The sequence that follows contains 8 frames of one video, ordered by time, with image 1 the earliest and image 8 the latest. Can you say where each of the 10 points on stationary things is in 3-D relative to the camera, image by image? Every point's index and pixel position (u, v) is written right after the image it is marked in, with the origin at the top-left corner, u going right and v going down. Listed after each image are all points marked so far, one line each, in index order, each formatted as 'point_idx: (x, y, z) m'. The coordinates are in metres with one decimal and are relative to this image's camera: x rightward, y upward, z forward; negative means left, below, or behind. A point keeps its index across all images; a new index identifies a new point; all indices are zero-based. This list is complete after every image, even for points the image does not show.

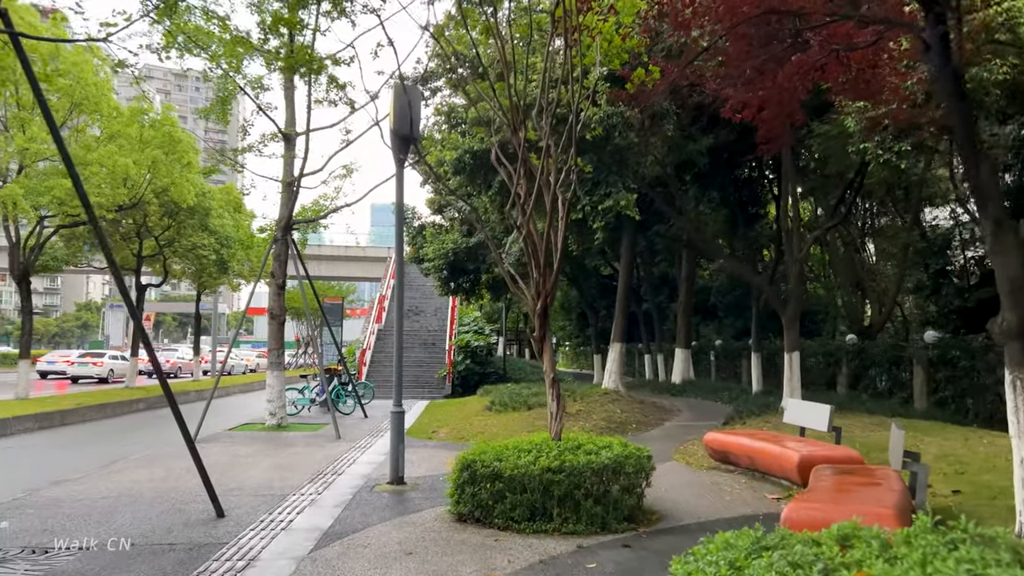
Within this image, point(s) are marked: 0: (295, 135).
0: (-4.2, +2.9, +15.1) m
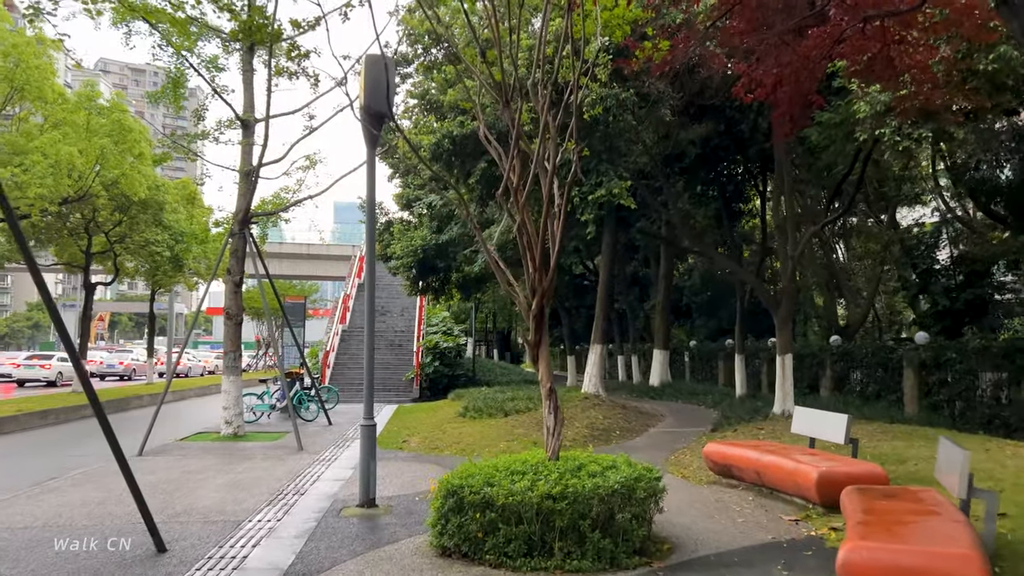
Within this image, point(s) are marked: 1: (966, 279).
0: (-4.6, +3.0, +14.0) m
1: (+9.9, +0.2, +17.1) m
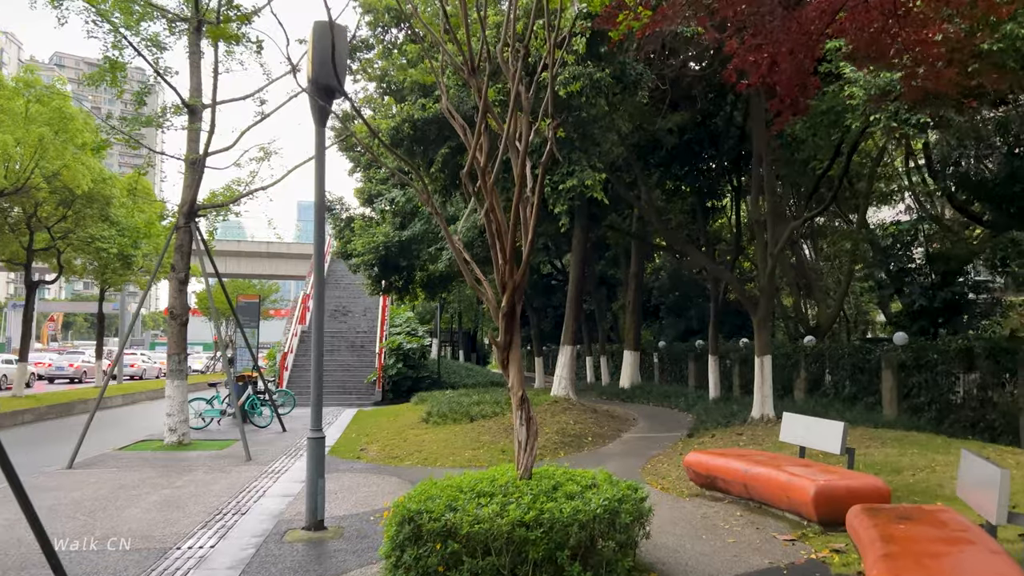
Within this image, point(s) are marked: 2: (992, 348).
0: (-5.1, +3.0, +13.0) m
1: (+9.1, +0.2, +16.8) m
2: (+7.4, -0.9, +12.1) m
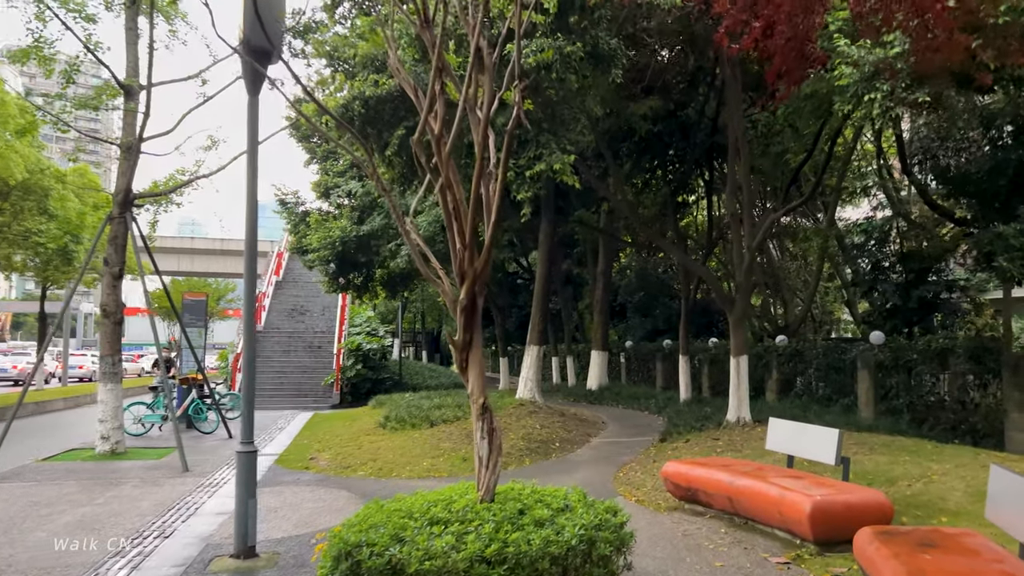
0: (-5.7, +3.1, +12.0) m
1: (+8.4, +0.2, +16.4) m
2: (+6.9, -0.9, +11.6) m
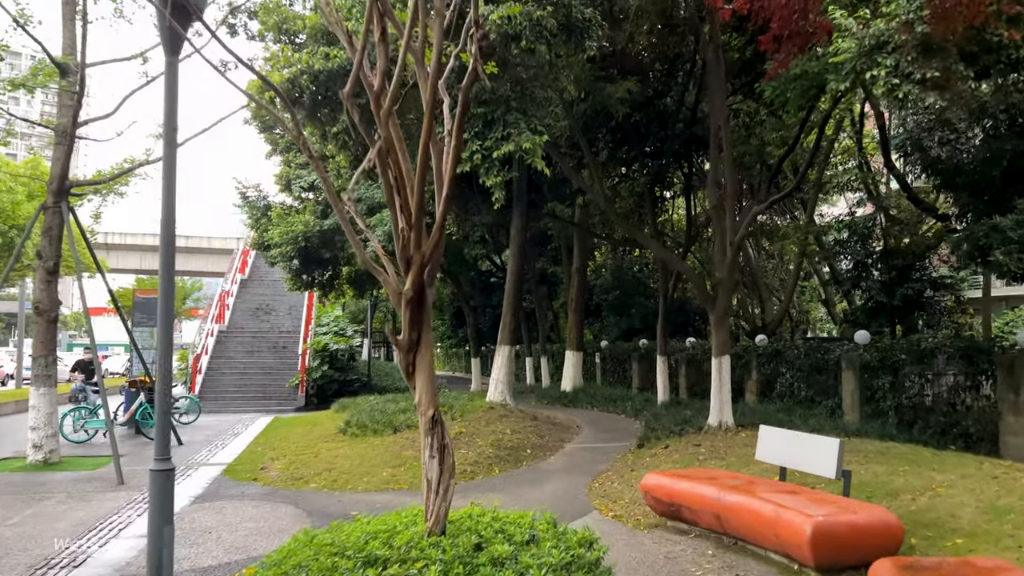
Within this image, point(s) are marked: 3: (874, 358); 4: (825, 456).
0: (-6.1, +3.1, +11.1) m
1: (+7.8, +0.3, +15.9) m
2: (+6.4, -0.8, +11.1) m
3: (+5.7, -1.1, +12.5) m
4: (+2.3, -1.2, +5.7) m
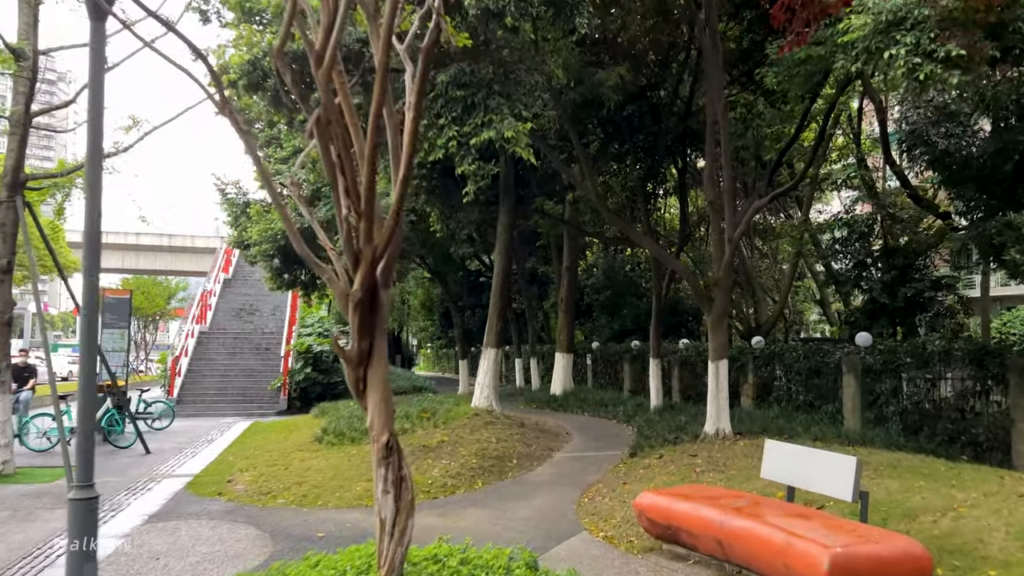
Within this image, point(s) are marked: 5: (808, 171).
0: (-6.3, +3.1, +10.4) m
1: (+7.5, +0.3, +15.4) m
2: (+6.2, -0.8, +10.6) m
3: (+5.5, -1.1, +11.9) m
4: (+2.1, -1.2, +5.1) m
5: (+4.3, +1.7, +11.3) m
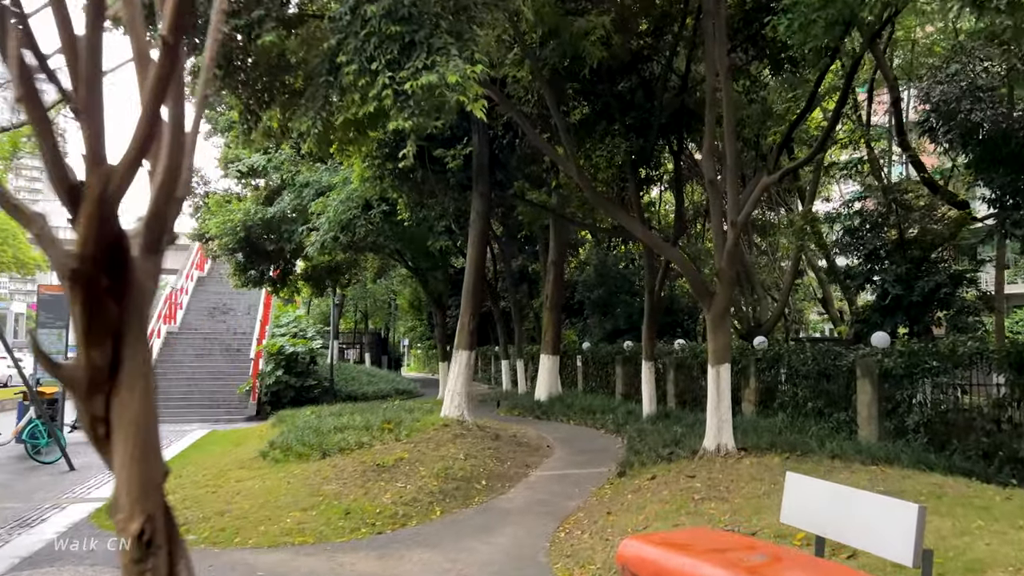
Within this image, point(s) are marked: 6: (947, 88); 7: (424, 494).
0: (-6.7, +3.2, +8.9) m
1: (+7.2, +0.3, +14.0) m
2: (+5.9, -0.8, +9.2) m
3: (+5.2, -1.0, +10.6) m
4: (+1.8, -1.1, +3.7) m
5: (+3.9, +1.8, +9.9) m
6: (+6.4, +2.9, +11.6) m
7: (-0.9, -2.1, +7.9) m
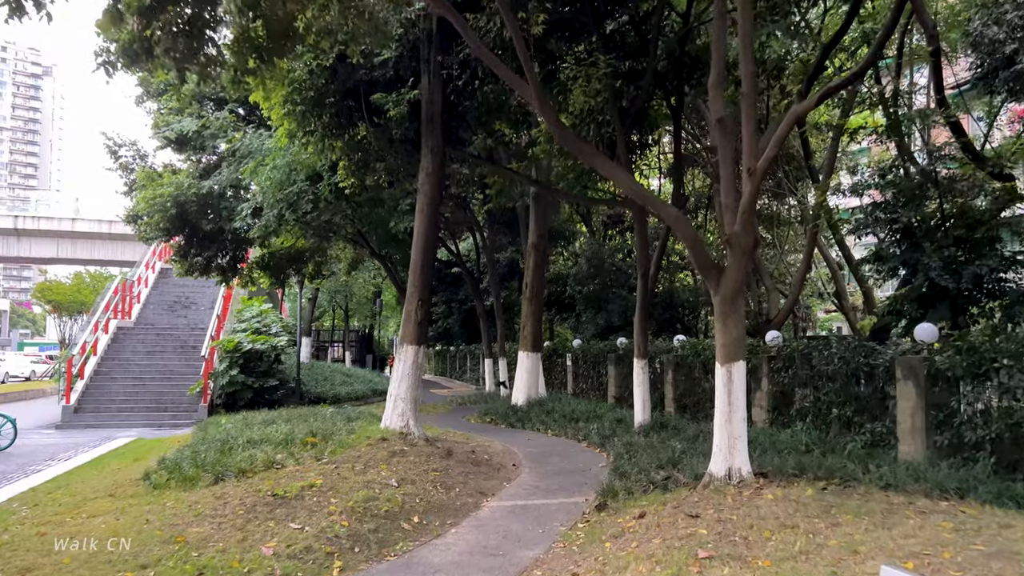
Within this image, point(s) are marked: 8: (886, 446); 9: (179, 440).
0: (-7.2, +3.4, +6.8) m
1: (+6.7, +0.6, +11.8) m
2: (+5.4, -0.5, +7.0) m
3: (+4.7, -0.8, +8.4) m
4: (+1.3, -0.9, +1.6) m
5: (+3.5, +2.0, +7.8) m
6: (+5.9, +3.1, +9.4) m
7: (-1.3, -1.8, +5.7) m
8: (+4.3, -1.8, +9.0) m
9: (-4.7, -2.1, +11.2) m
